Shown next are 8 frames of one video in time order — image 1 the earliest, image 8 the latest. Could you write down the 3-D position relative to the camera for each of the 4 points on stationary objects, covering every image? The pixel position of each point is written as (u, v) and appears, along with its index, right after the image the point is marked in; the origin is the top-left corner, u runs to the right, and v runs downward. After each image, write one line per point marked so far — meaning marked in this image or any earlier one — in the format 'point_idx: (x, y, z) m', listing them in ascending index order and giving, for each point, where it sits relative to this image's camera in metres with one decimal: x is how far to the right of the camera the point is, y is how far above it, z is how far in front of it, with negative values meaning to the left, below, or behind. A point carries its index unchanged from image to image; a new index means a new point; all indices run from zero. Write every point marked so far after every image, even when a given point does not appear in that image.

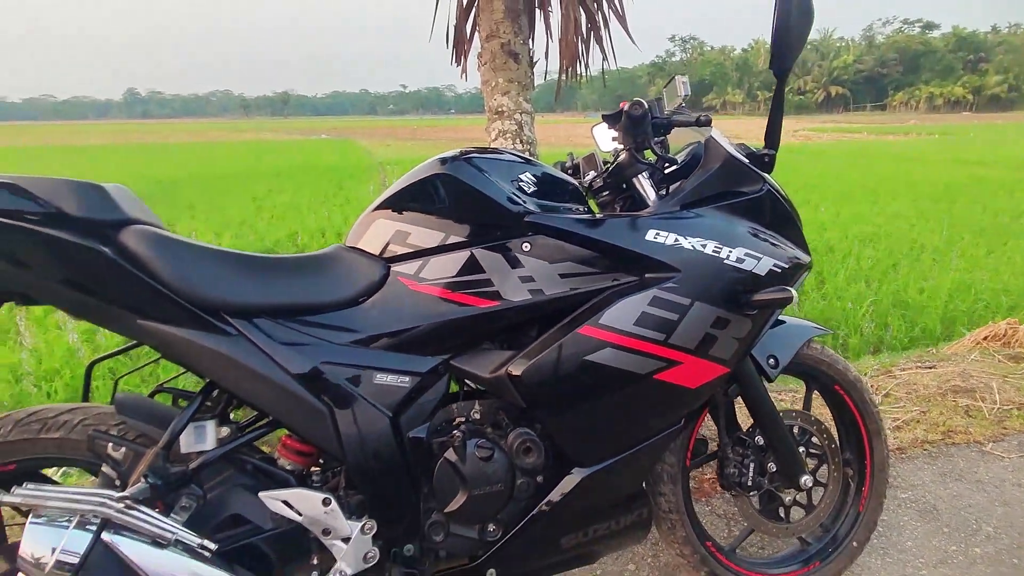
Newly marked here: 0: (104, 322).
0: (-1.0, -0.1, +1.4) m
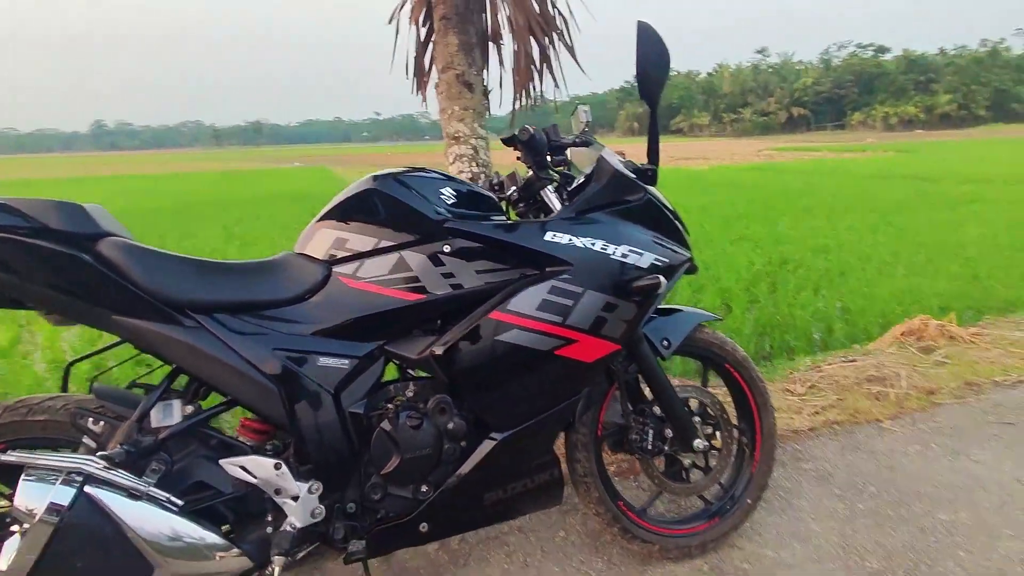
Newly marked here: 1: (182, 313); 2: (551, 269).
0: (-1.3, -0.1, +1.7) m
1: (-1.0, -0.1, +1.7) m
2: (+0.1, +0.1, +1.9) m
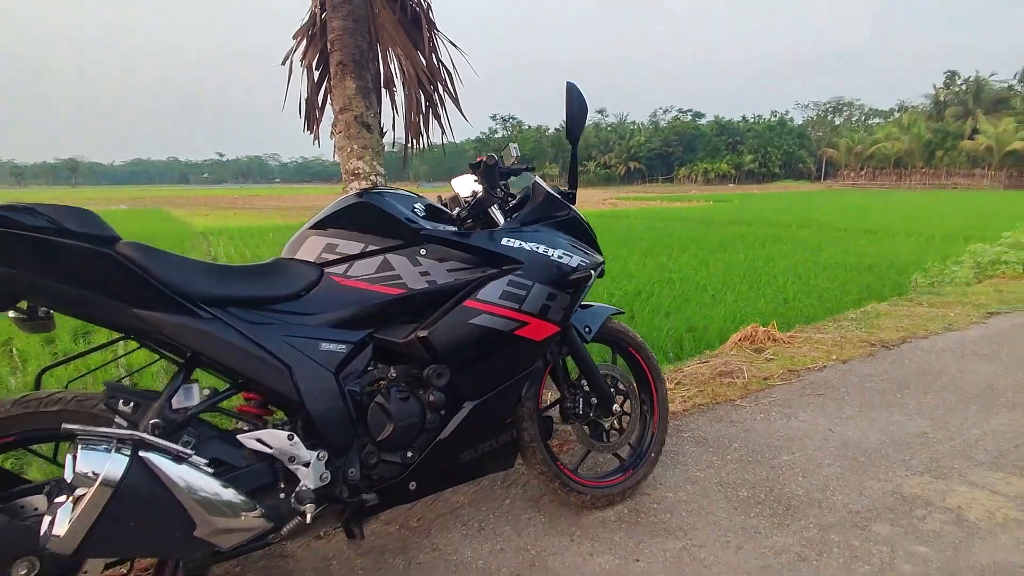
0: (-1.3, -0.1, +1.8) m
1: (-1.1, -0.1, +1.9) m
2: (0.0, +0.1, +2.4) m
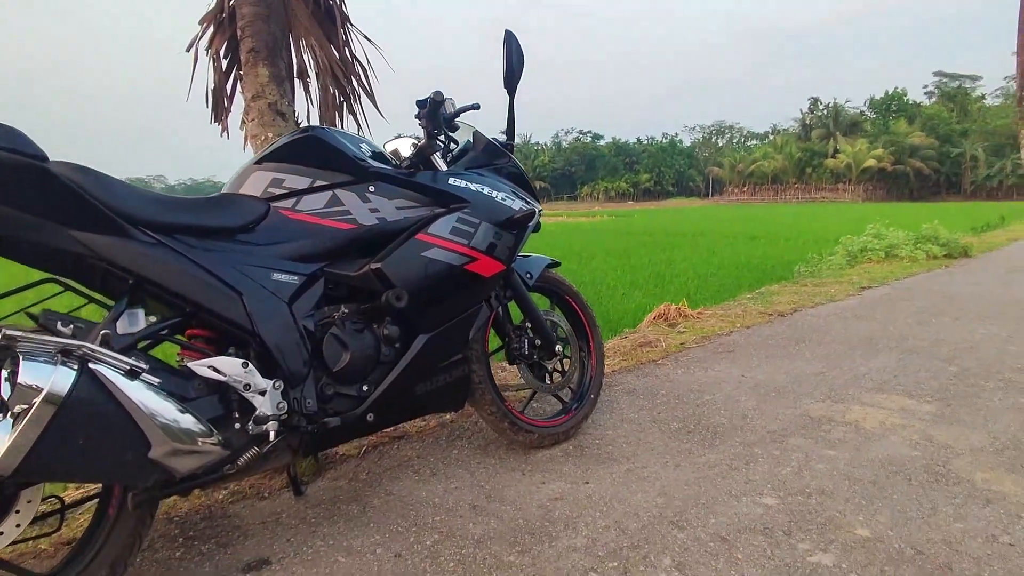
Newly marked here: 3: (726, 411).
0: (-1.4, +0.2, +1.7) m
1: (-1.2, +0.2, +1.8) m
2: (-0.2, +0.4, +2.4) m
3: (+1.3, -0.7, +3.3) m
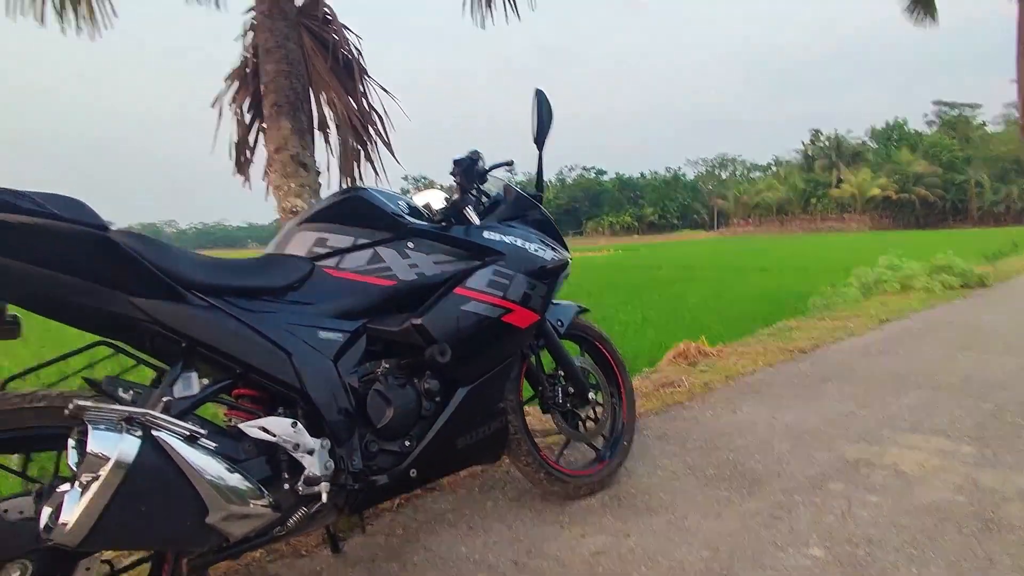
0: (-1.3, 0.0, +1.8) m
1: (-1.1, 0.0, +1.9) m
2: (-0.1, +0.1, +2.5) m
3: (+1.4, -1.0, +3.3) m
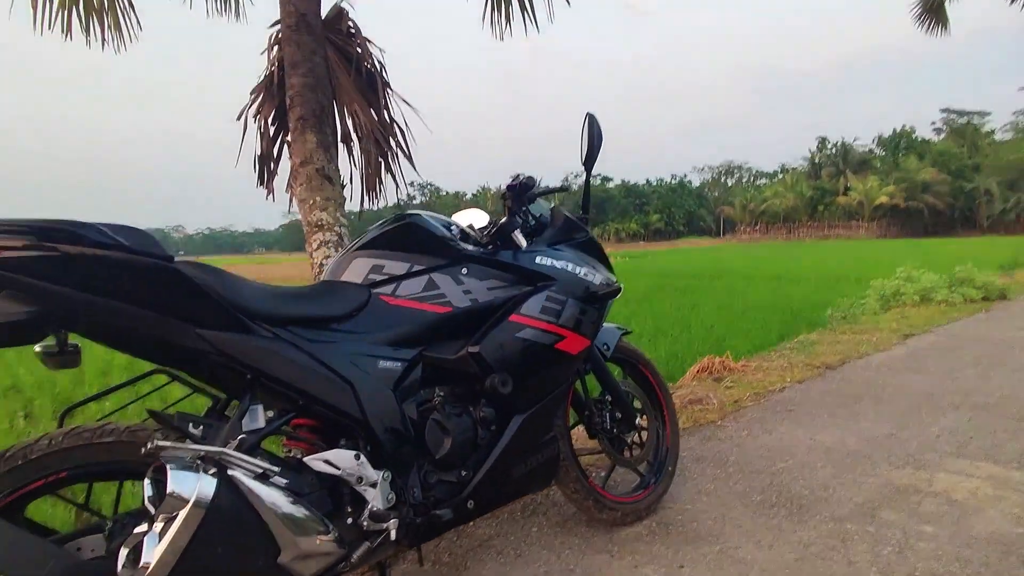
0: (-1.1, -0.1, +1.7) m
1: (-0.8, -0.1, +1.9) m
2: (+0.1, 0.0, +2.5) m
3: (+1.7, -1.1, +3.2) m
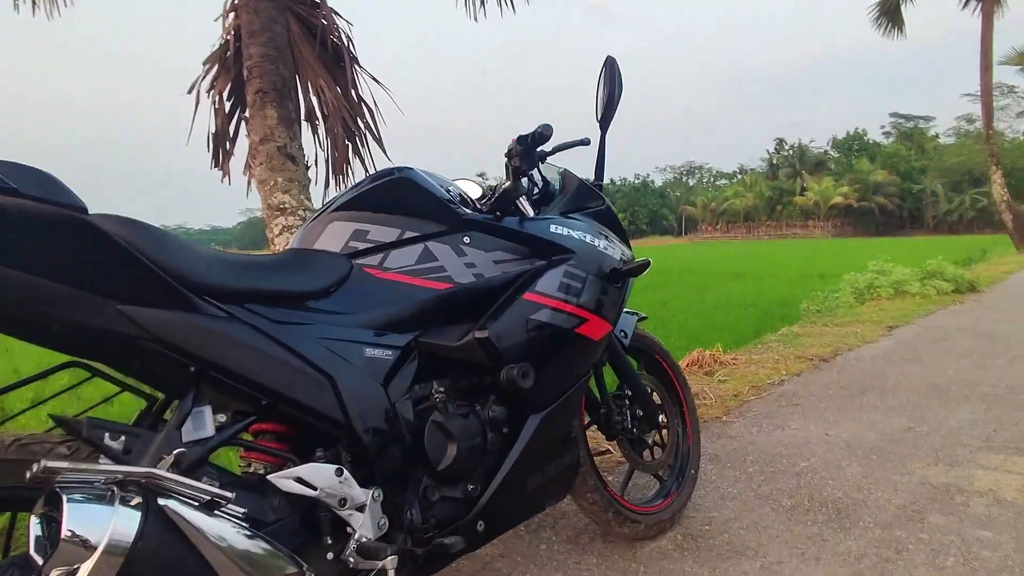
0: (-1.0, -0.1, +1.3) m
1: (-0.8, 0.0, +1.4) m
2: (+0.2, +0.1, +2.1) m
3: (+1.7, -1.0, +2.9) m
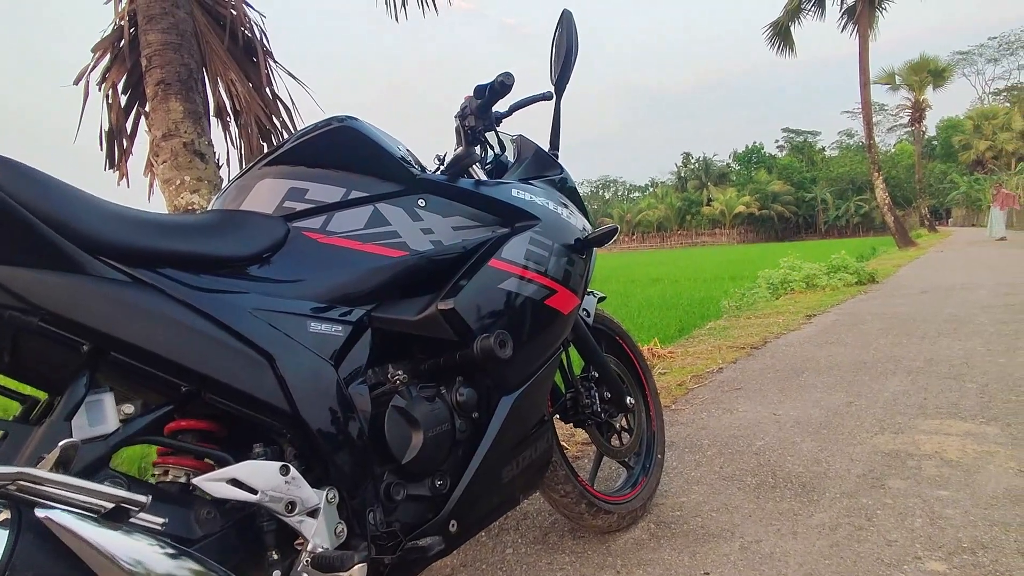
0: (-1.0, 0.0, +0.9) m
1: (-0.8, +0.1, +1.1) m
2: (0.0, +0.2, +1.9) m
3: (+1.4, -0.9, +2.9) m
